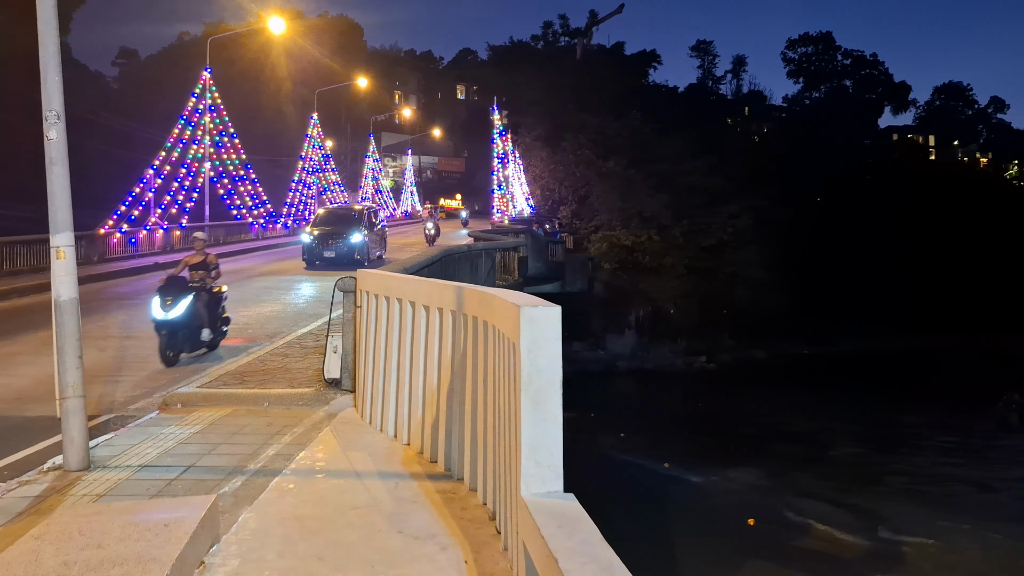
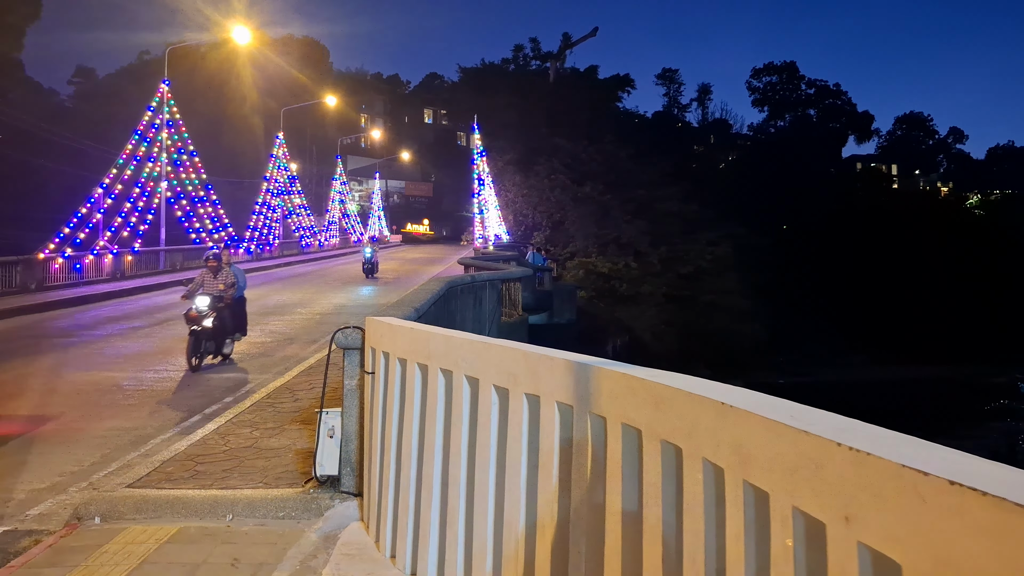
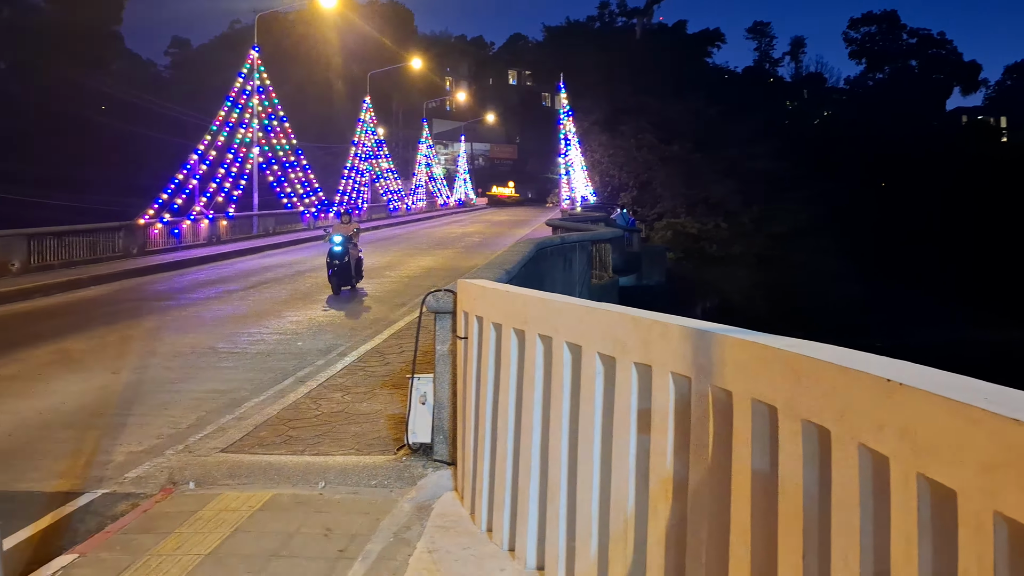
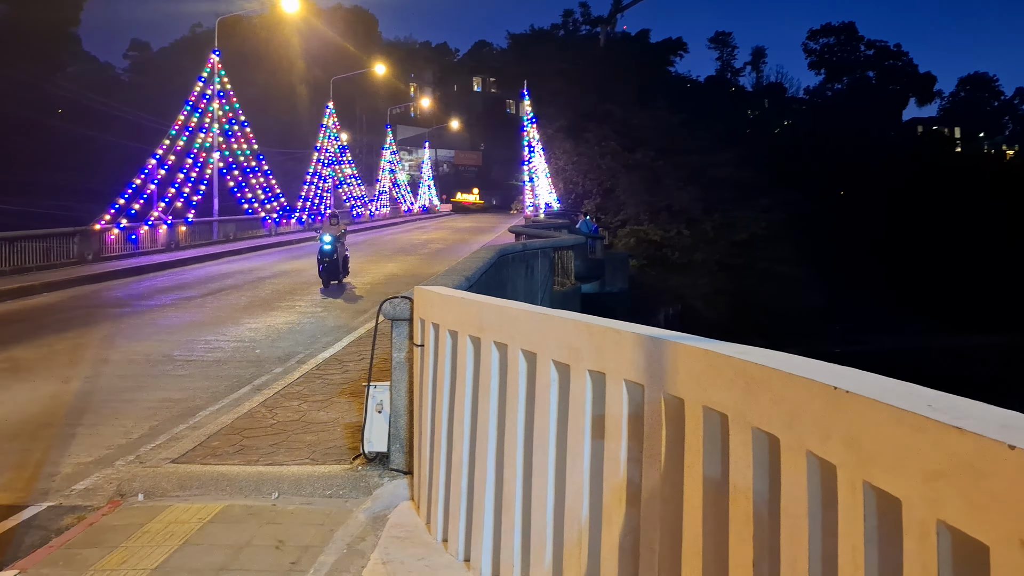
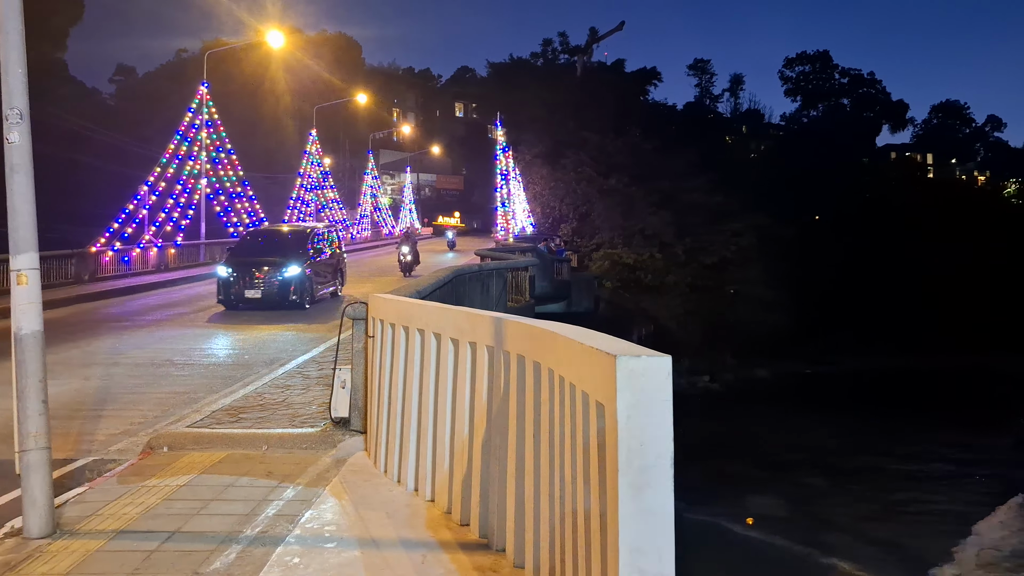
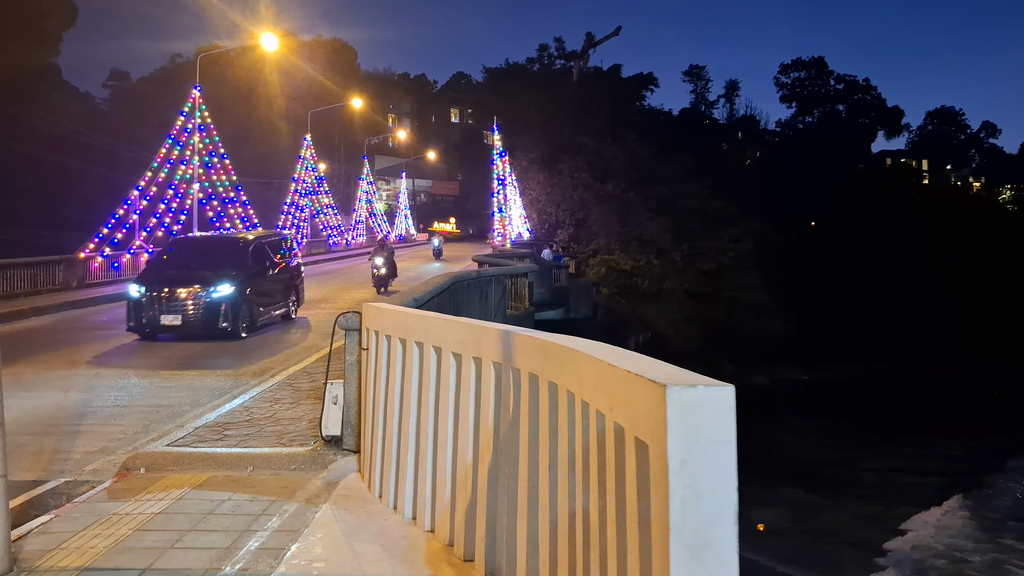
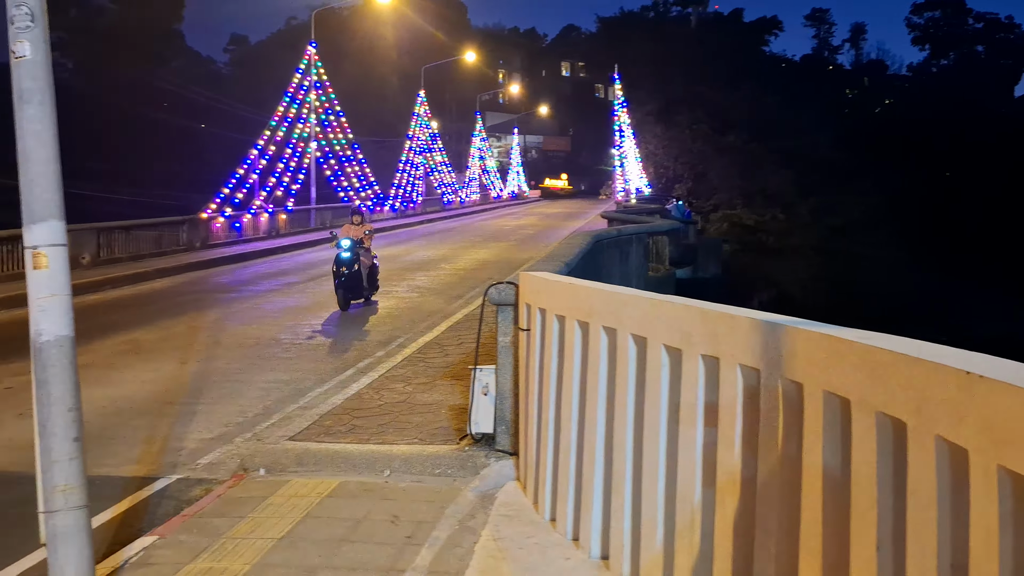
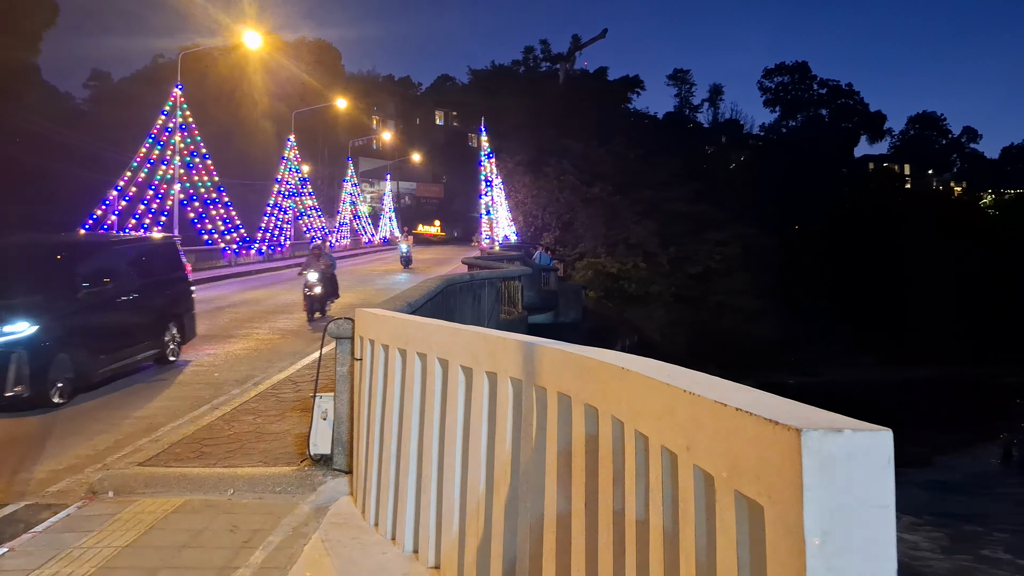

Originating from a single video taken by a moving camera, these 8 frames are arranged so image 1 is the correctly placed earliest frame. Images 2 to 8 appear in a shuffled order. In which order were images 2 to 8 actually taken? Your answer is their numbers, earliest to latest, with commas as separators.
5, 6, 8, 2, 4, 3, 7
